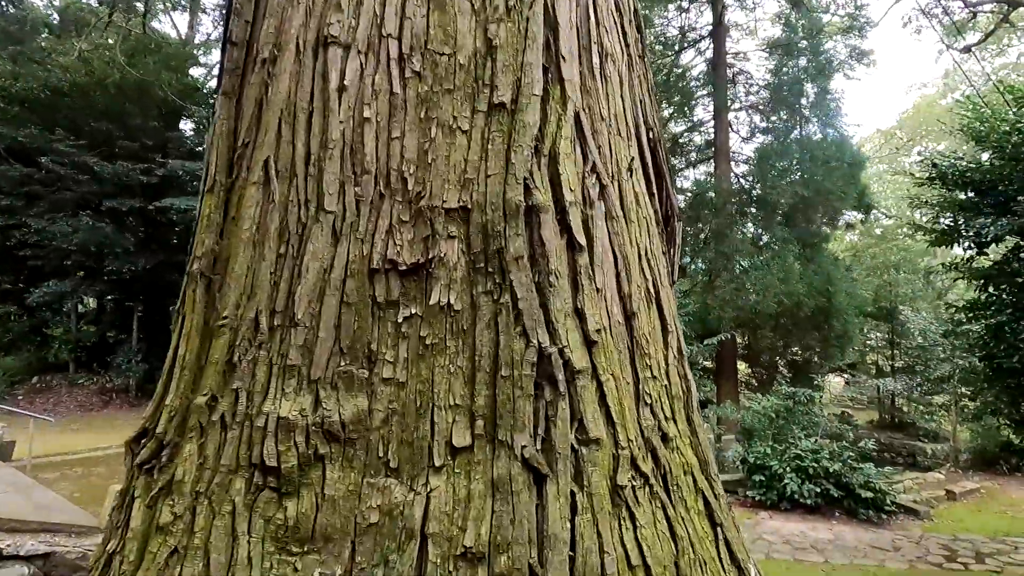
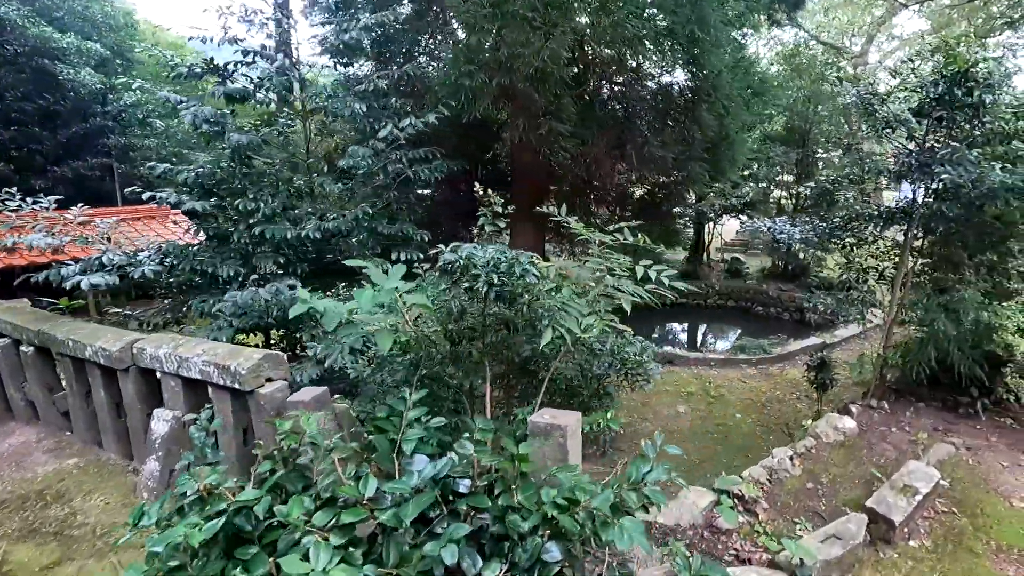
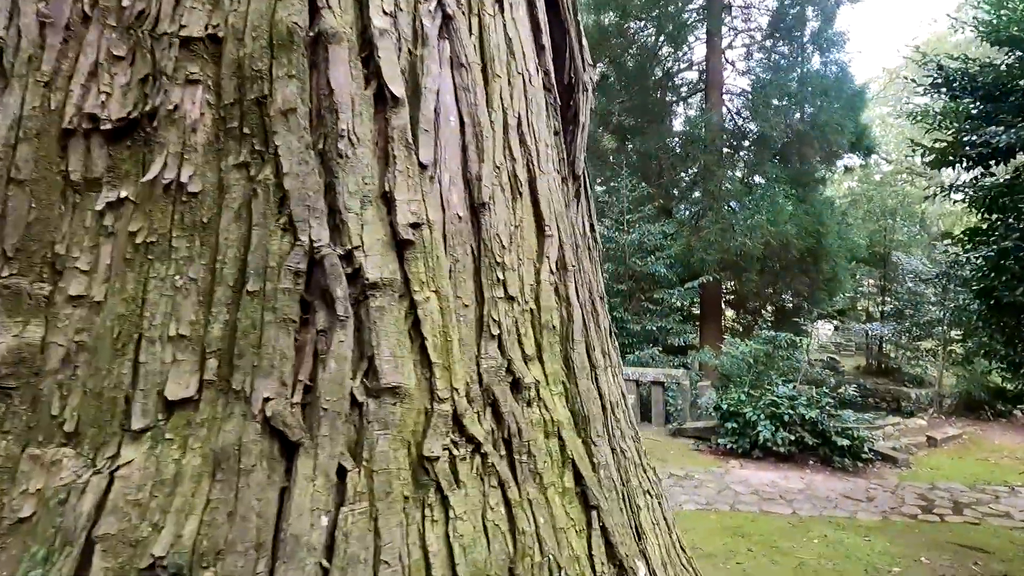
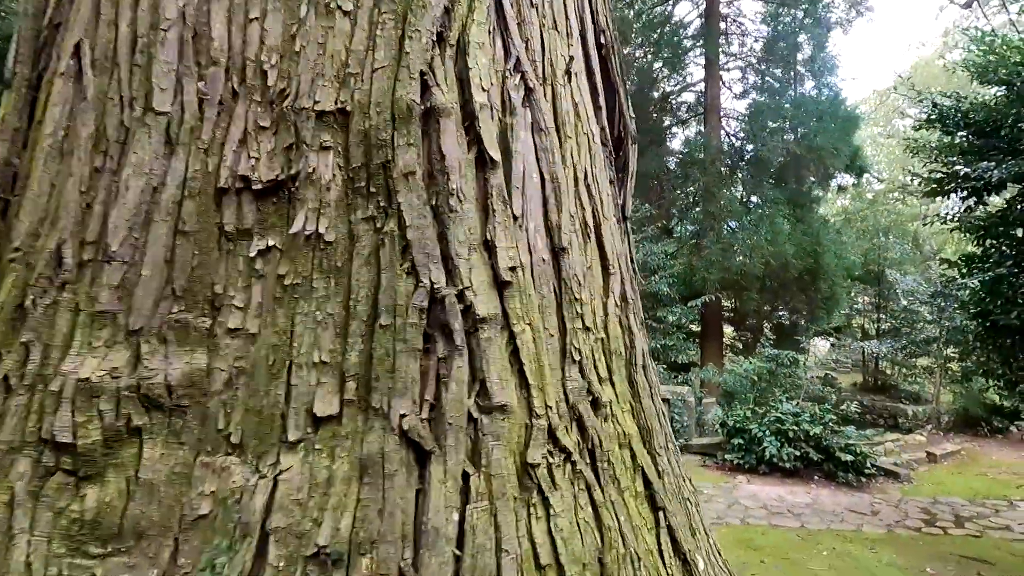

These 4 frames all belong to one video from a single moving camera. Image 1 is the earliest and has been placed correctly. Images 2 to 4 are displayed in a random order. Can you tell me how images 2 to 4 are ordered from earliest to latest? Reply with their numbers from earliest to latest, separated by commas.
4, 3, 2
